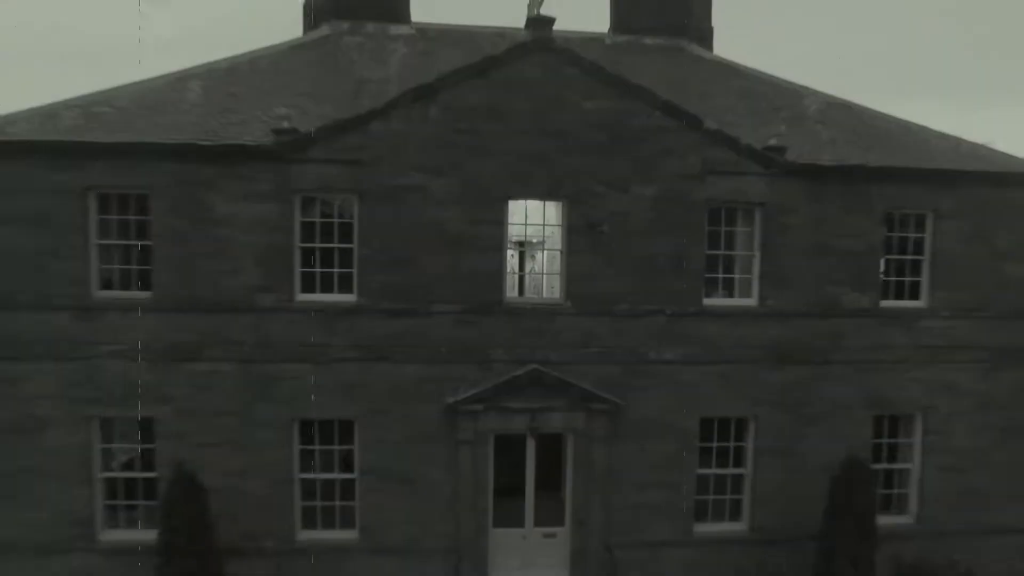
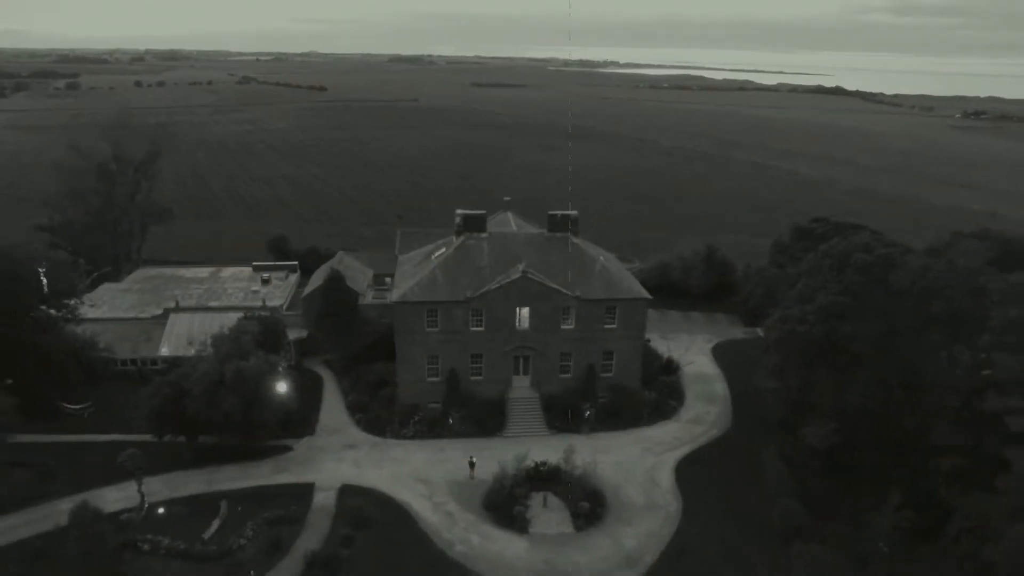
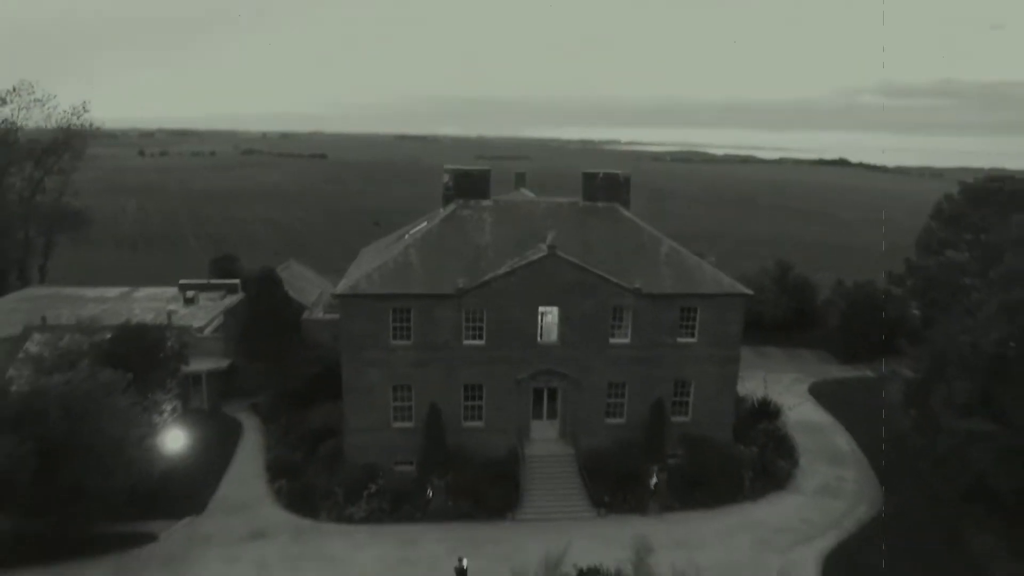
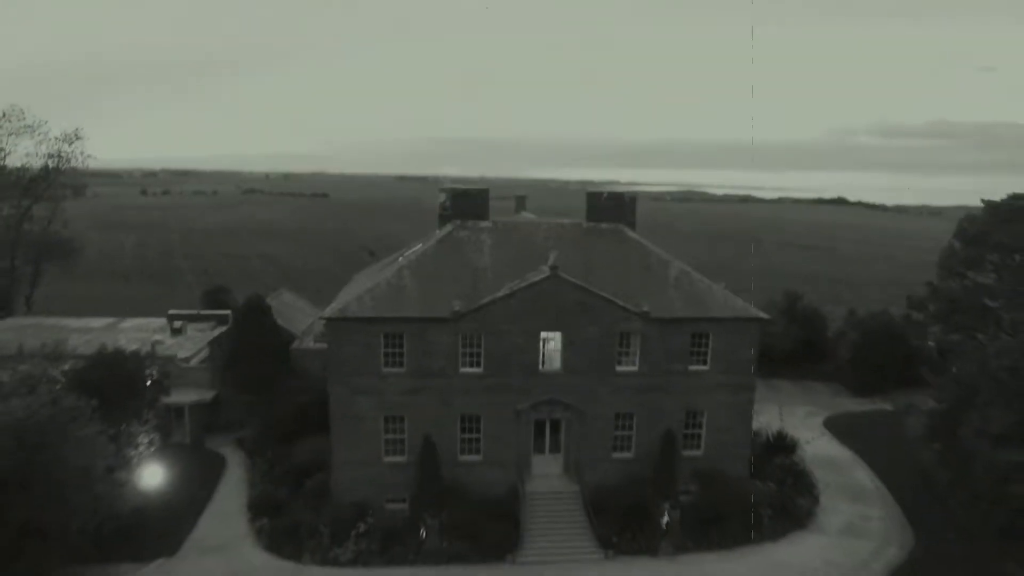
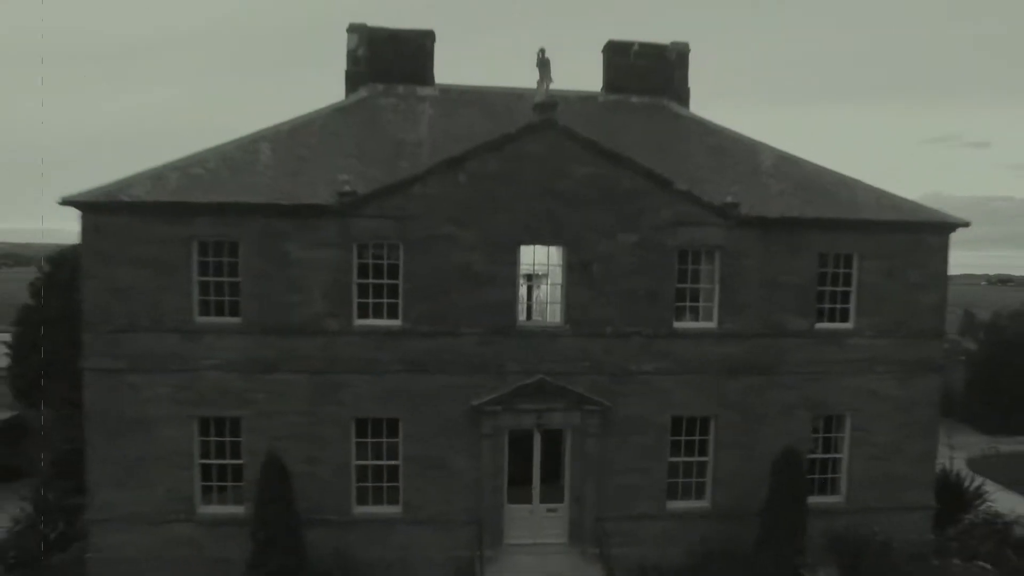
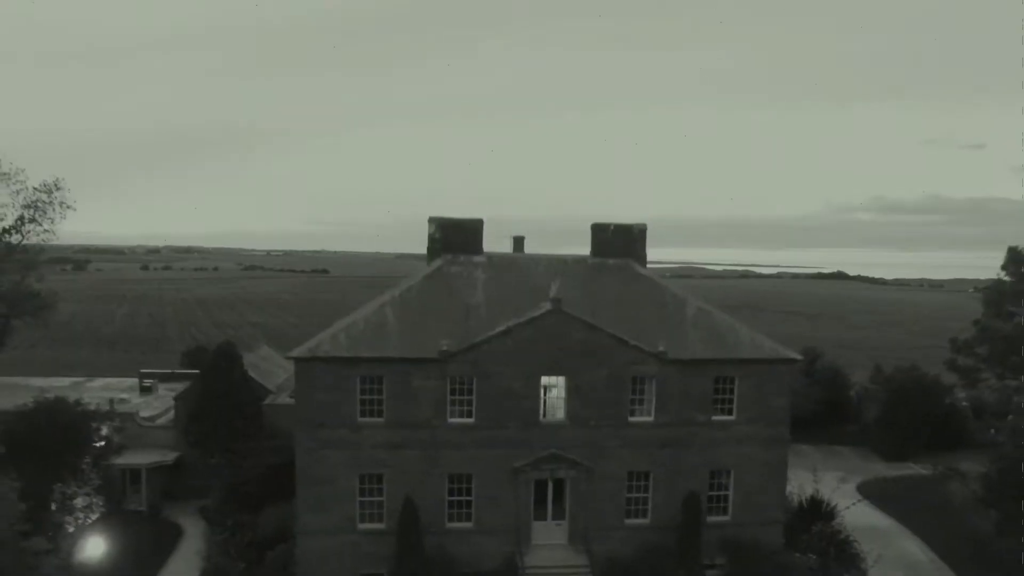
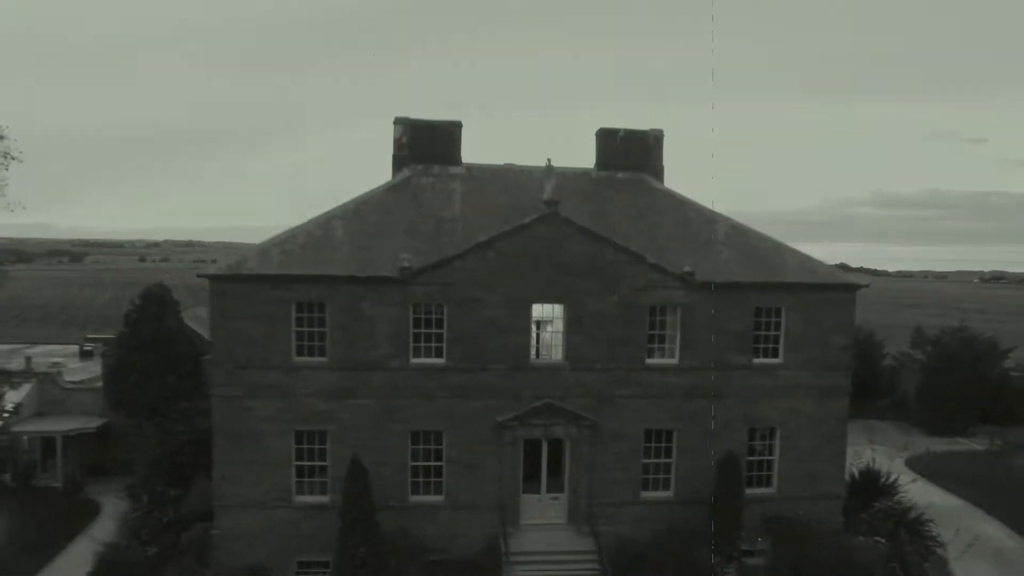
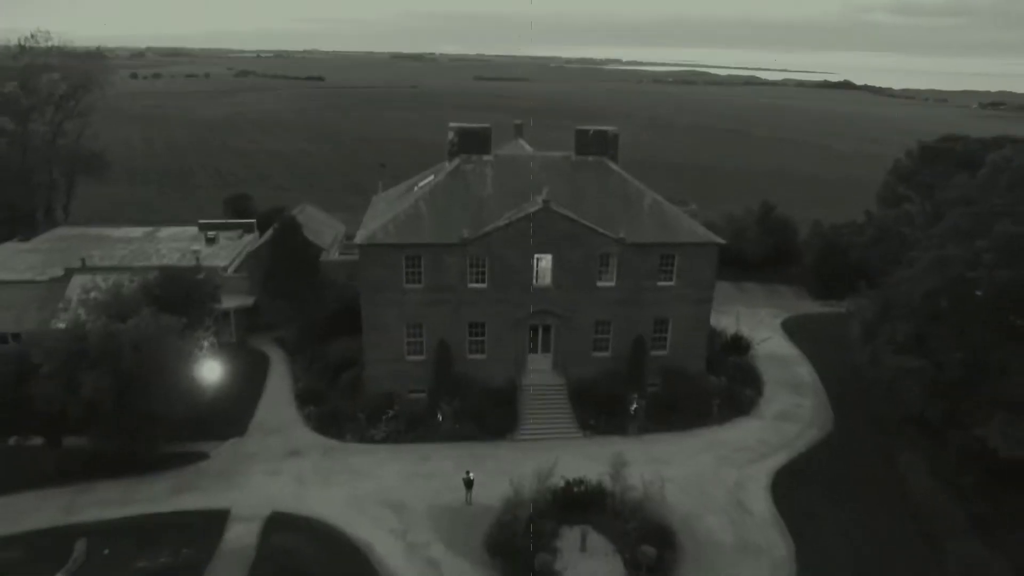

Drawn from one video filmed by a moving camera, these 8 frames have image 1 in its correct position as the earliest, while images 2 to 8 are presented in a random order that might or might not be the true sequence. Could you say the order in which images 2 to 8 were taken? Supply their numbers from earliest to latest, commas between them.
5, 7, 6, 4, 3, 8, 2
